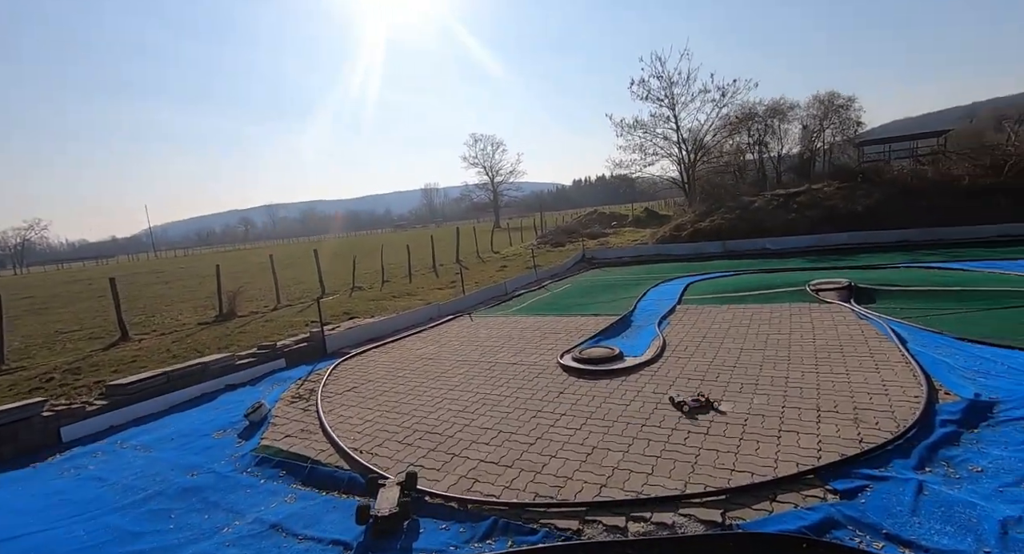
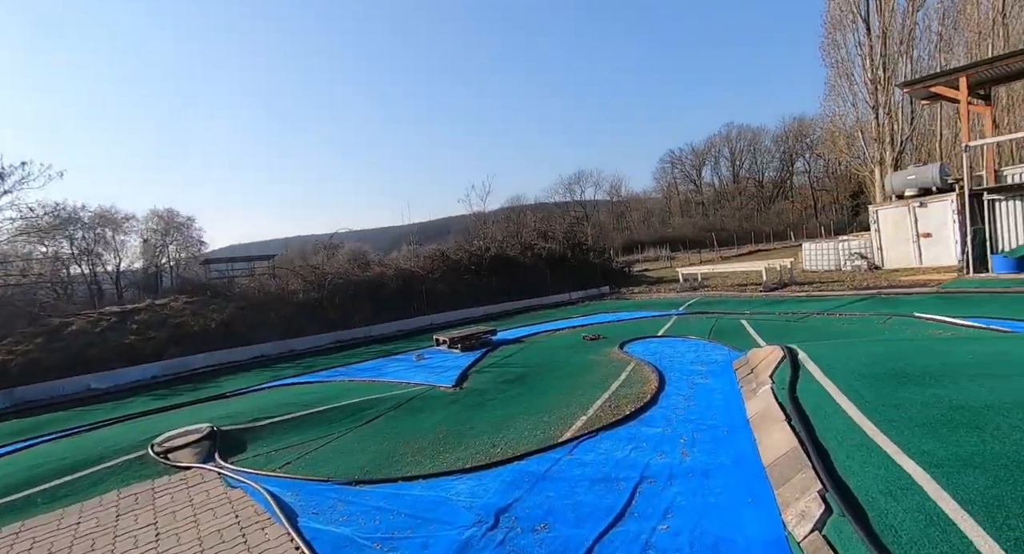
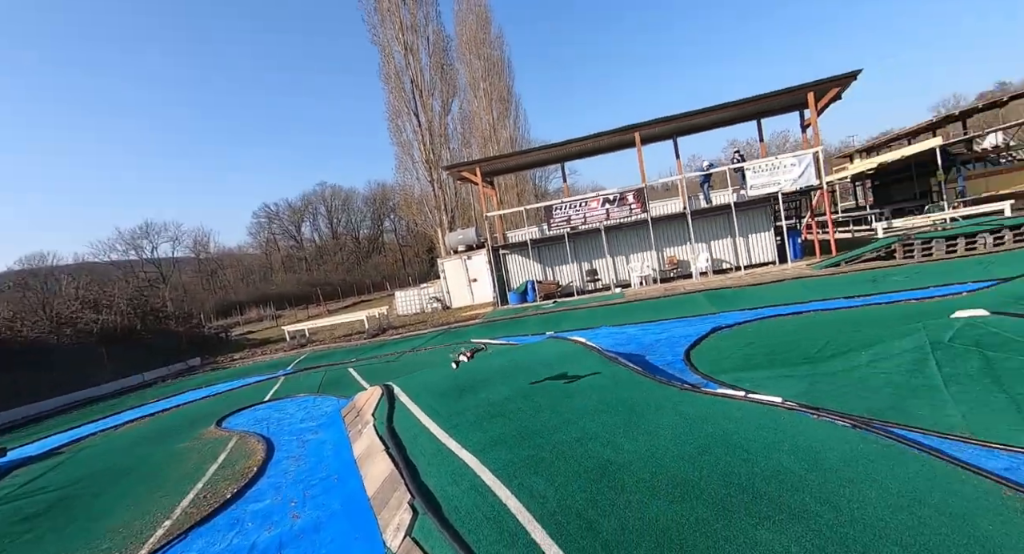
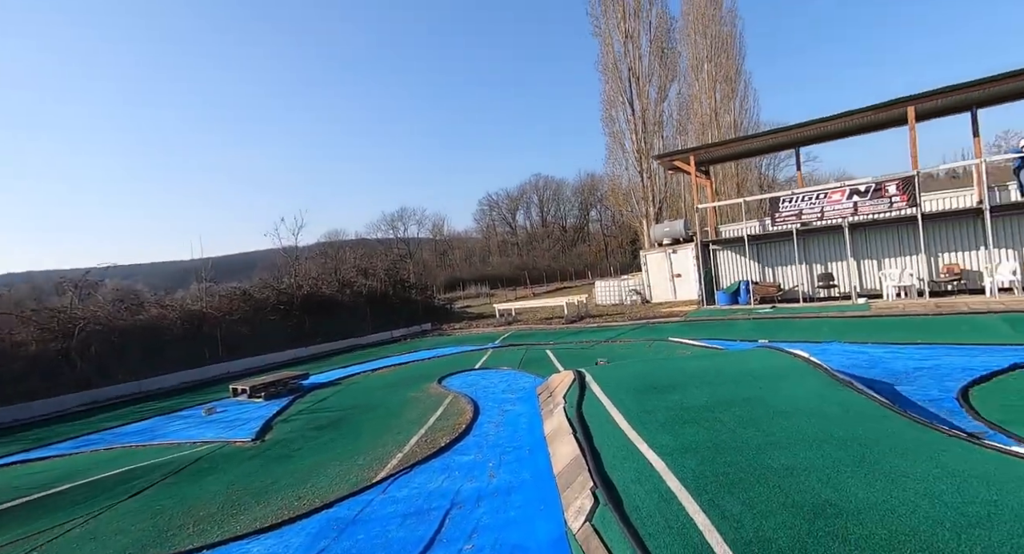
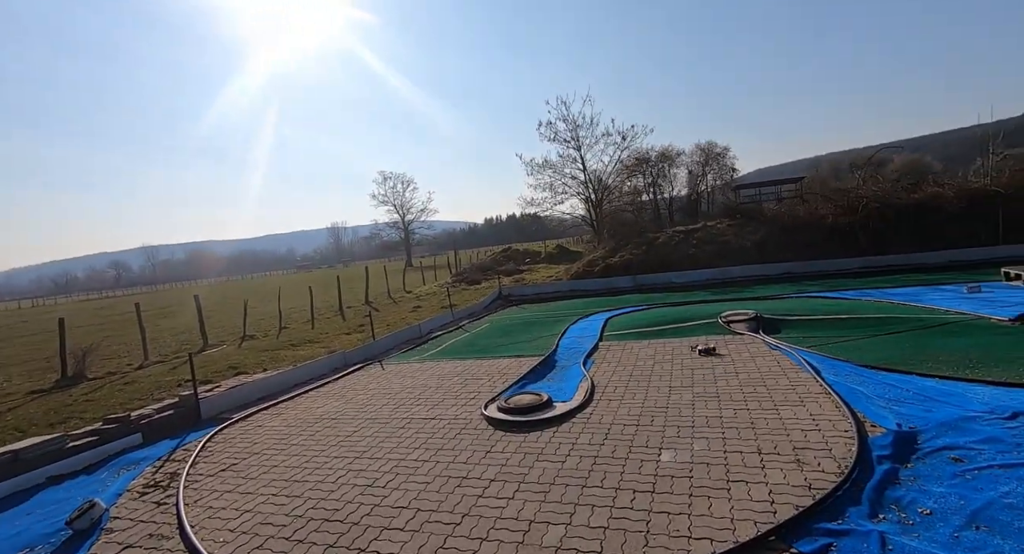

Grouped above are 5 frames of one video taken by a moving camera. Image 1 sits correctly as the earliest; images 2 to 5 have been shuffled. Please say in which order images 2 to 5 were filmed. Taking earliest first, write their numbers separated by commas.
5, 2, 4, 3
